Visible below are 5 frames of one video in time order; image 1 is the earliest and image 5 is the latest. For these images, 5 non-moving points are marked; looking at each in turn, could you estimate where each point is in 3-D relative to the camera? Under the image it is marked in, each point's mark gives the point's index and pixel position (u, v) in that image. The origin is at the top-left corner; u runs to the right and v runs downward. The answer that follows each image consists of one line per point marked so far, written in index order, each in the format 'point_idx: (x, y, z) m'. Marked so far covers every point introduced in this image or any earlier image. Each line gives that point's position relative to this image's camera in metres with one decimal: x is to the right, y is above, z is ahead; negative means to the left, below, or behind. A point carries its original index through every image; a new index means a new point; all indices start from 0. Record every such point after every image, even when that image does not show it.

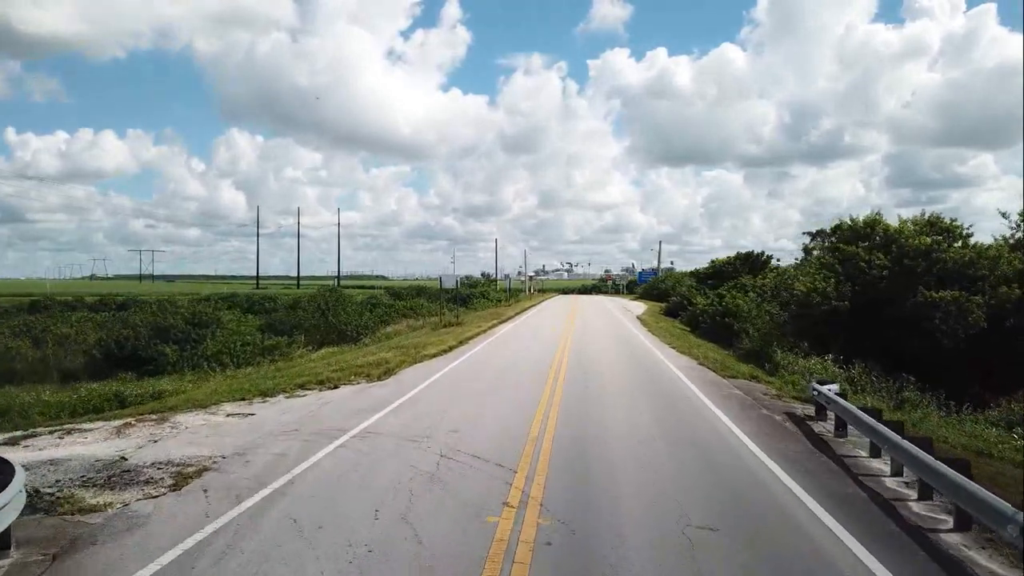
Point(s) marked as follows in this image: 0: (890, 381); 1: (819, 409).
0: (+7.6, -1.9, +18.2) m
1: (+4.1, -1.6, +12.1) m
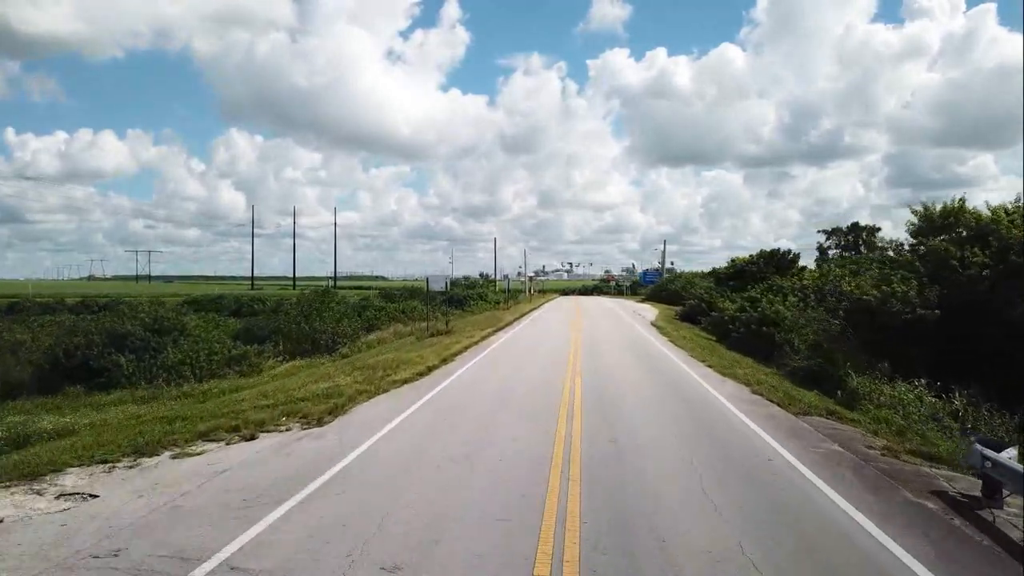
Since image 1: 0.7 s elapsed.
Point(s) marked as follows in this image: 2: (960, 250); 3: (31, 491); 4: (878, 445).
0: (+7.6, -2.0, +13.8) m
1: (+4.0, -1.7, +7.6) m
2: (+8.3, +0.7, +16.7) m
3: (-4.3, -1.8, +8.0) m
4: (+4.4, -1.9, +10.8) m
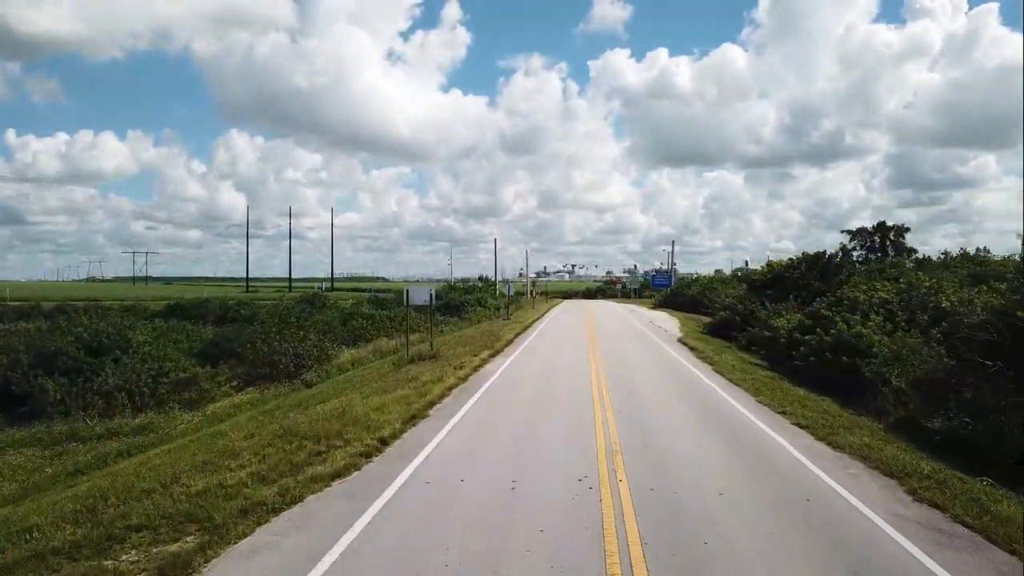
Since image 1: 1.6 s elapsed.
0: (+7.6, -2.3, +8.1) m
1: (+4.0, -2.0, +2.0) m
2: (+8.3, +0.4, +11.0) m
3: (-4.3, -2.1, +2.4) m
4: (+4.4, -2.2, +5.2) m
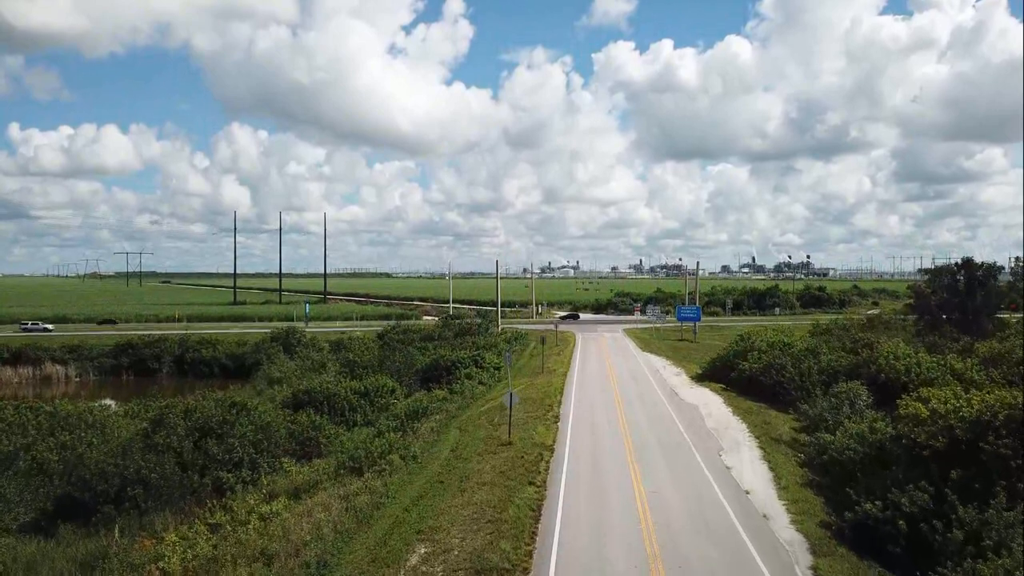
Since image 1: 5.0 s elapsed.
0: (+7.5, -6.4, -5.7) m
1: (+4.0, -6.2, -11.8) m
2: (+8.3, -3.7, -2.8) m
3: (-4.4, -6.3, -11.3) m
4: (+4.3, -6.3, -8.6) m
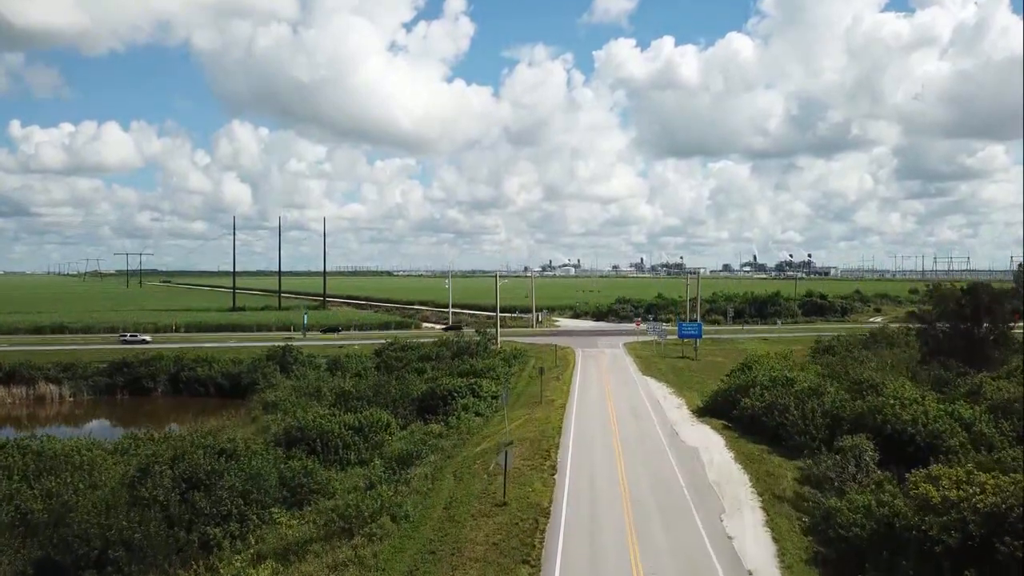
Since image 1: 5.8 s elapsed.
0: (+7.3, -8.4, -6.6) m
1: (+3.8, -8.2, -12.7) m
2: (+8.0, -5.7, -3.8) m
3: (-4.6, -8.3, -12.3) m
4: (+4.1, -8.3, -9.6) m
